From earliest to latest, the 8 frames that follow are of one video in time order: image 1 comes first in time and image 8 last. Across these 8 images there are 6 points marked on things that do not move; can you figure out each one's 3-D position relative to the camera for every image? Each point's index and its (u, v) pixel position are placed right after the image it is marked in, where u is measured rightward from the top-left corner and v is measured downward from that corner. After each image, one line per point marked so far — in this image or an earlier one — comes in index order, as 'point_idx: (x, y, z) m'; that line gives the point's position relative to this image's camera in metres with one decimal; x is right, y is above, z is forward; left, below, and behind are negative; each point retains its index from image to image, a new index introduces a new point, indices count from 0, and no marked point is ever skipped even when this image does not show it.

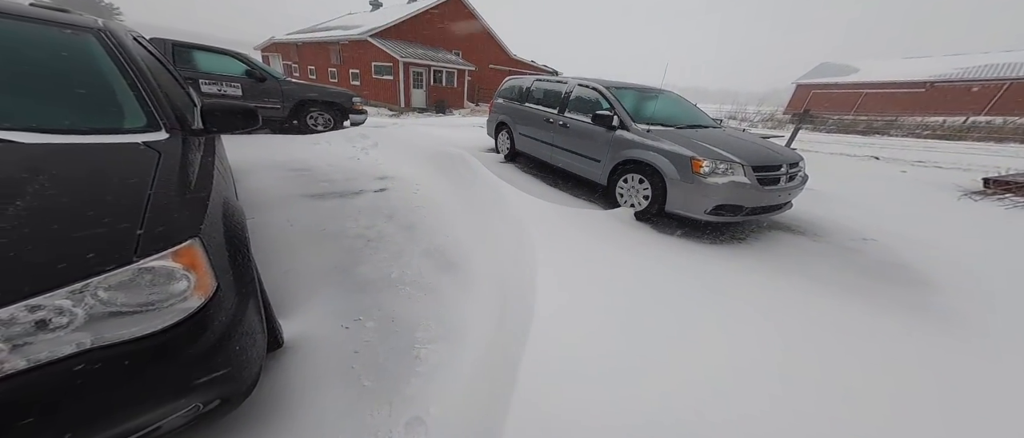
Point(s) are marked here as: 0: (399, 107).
0: (-5.8, +5.6, +15.7) m
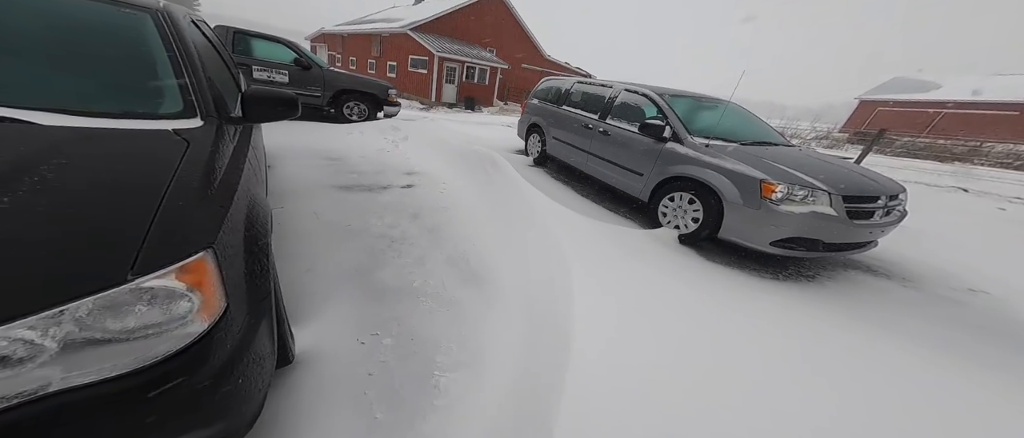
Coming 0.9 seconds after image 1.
0: (-4.2, +5.9, +15.9) m
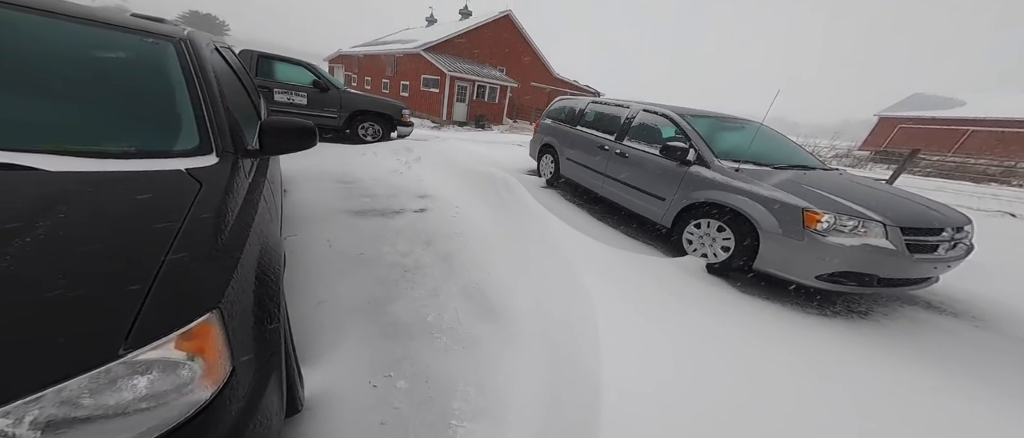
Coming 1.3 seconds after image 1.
0: (-3.6, +5.1, +16.1) m
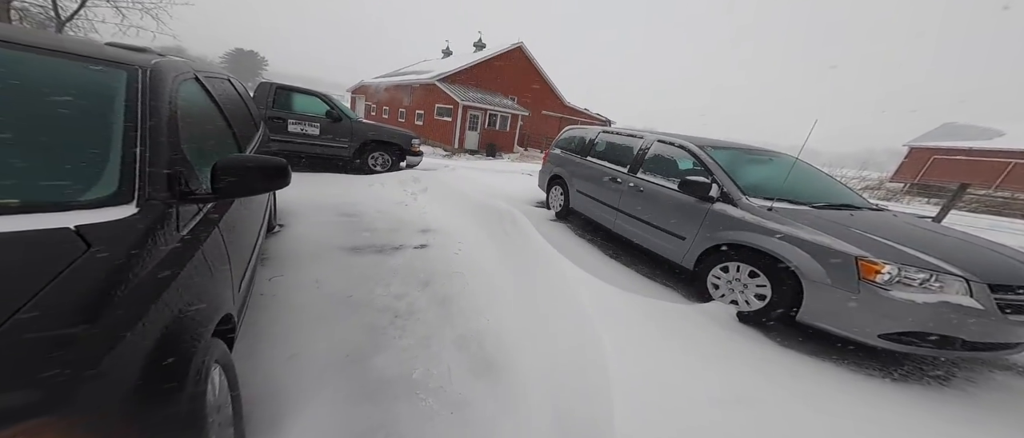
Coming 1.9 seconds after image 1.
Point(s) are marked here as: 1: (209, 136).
0: (-3.1, +3.7, +16.4) m
1: (-1.4, +0.4, +1.4) m
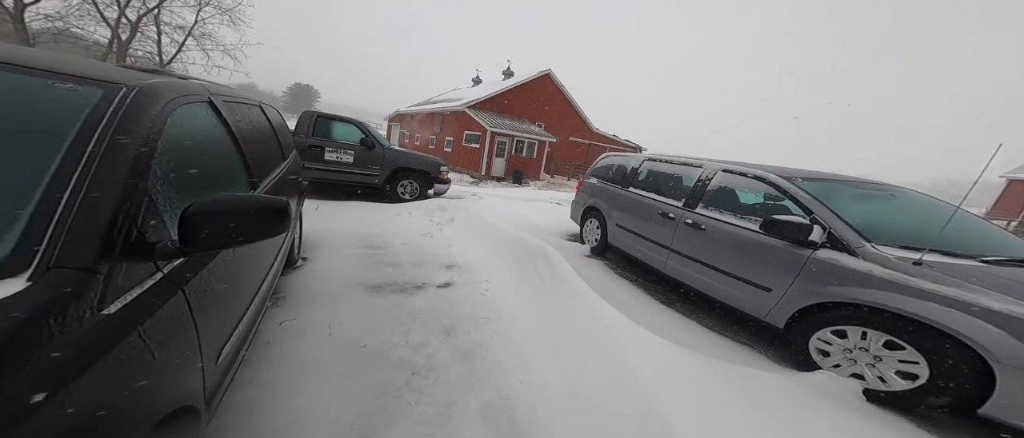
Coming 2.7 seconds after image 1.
0: (-1.6, +2.3, +16.5) m
1: (-1.2, +0.2, +1.2) m
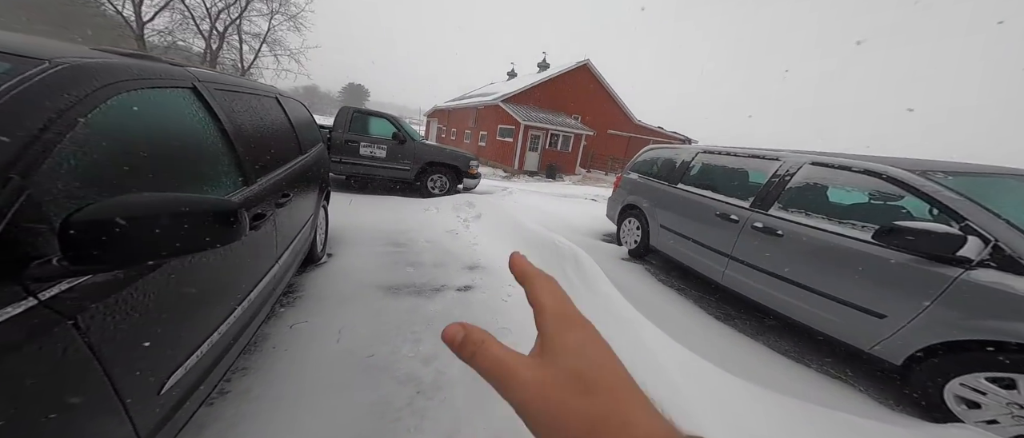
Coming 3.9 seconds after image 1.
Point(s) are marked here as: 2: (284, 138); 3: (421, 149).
0: (+0.1, +2.6, +16.2) m
1: (-1.1, +0.2, +1.0) m
2: (-1.5, +0.5, +2.0) m
3: (-1.9, +1.5, +6.4) m
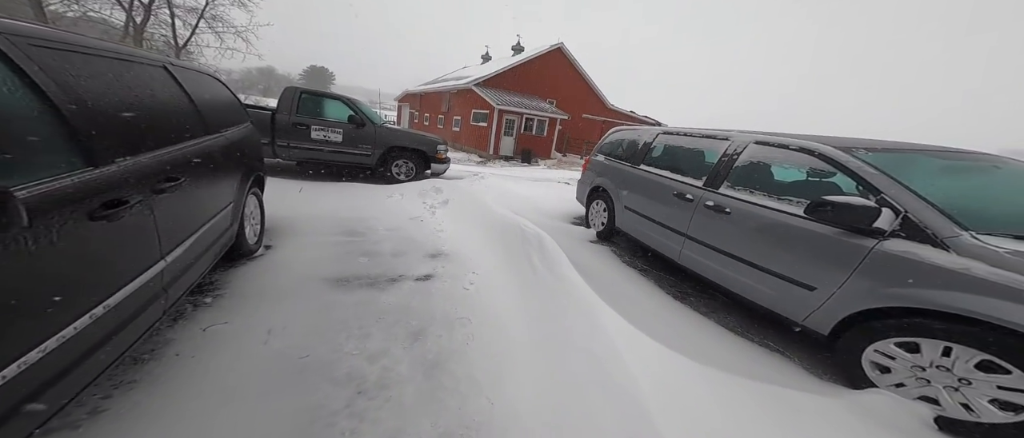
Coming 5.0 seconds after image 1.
0: (-1.2, +3.3, +15.9) m
1: (-1.4, +0.2, +0.8) m
2: (-1.9, +0.6, +1.8) m
3: (-2.5, +1.7, +6.1) m
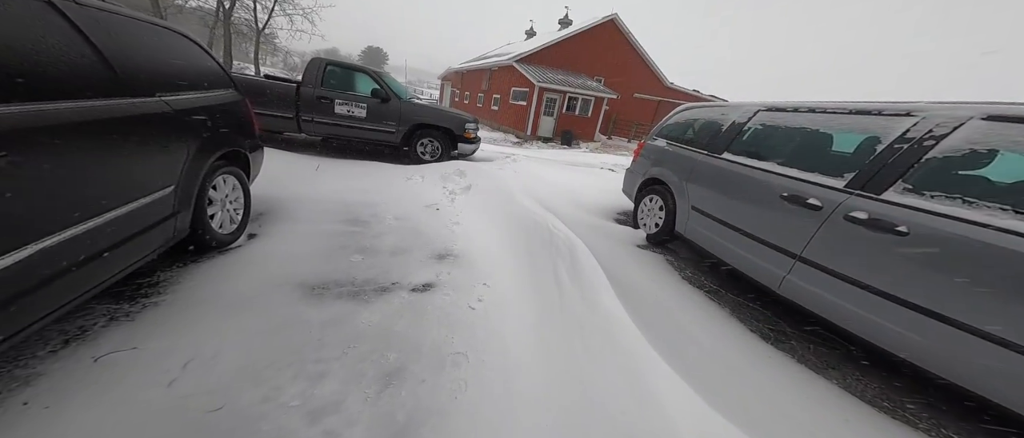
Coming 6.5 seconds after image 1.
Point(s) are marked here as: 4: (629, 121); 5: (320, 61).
0: (+0.7, +4.0, +15.1) m
1: (-1.4, +0.2, +0.3) m
2: (-1.8, +0.6, +1.3) m
3: (-1.9, +2.0, +5.6) m
4: (+7.1, +5.9, +19.0) m
5: (-3.3, +2.7, +5.4) m
